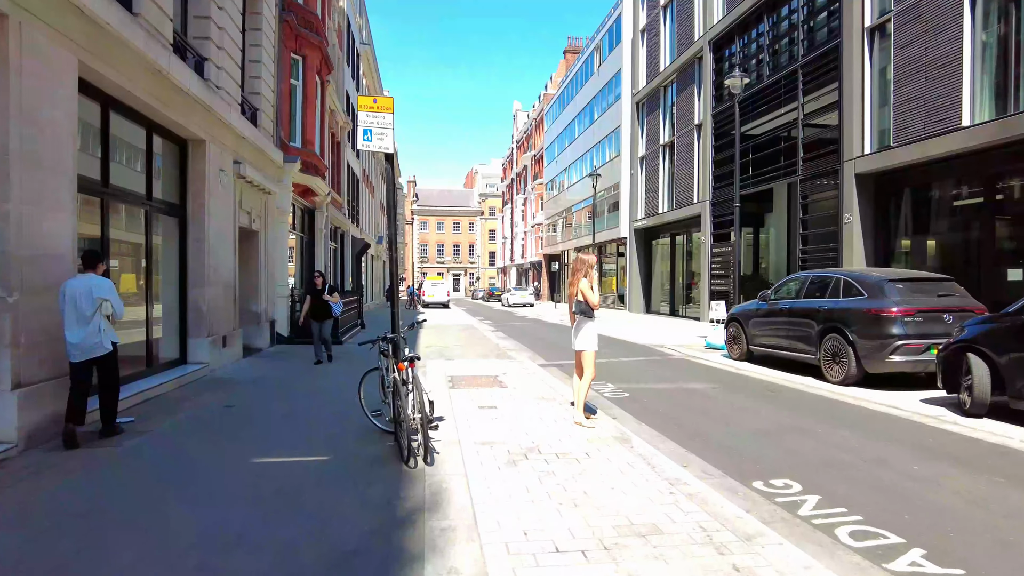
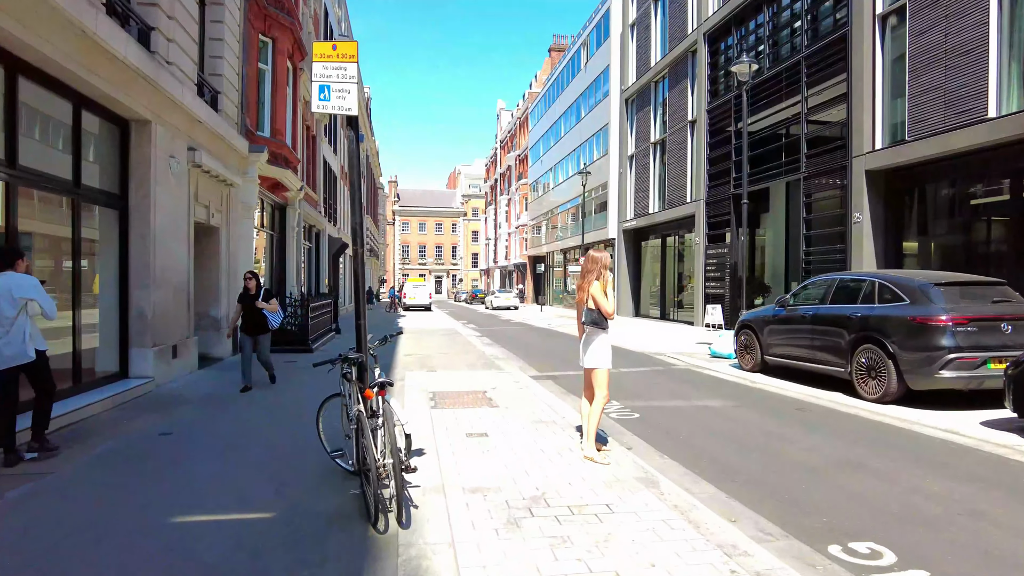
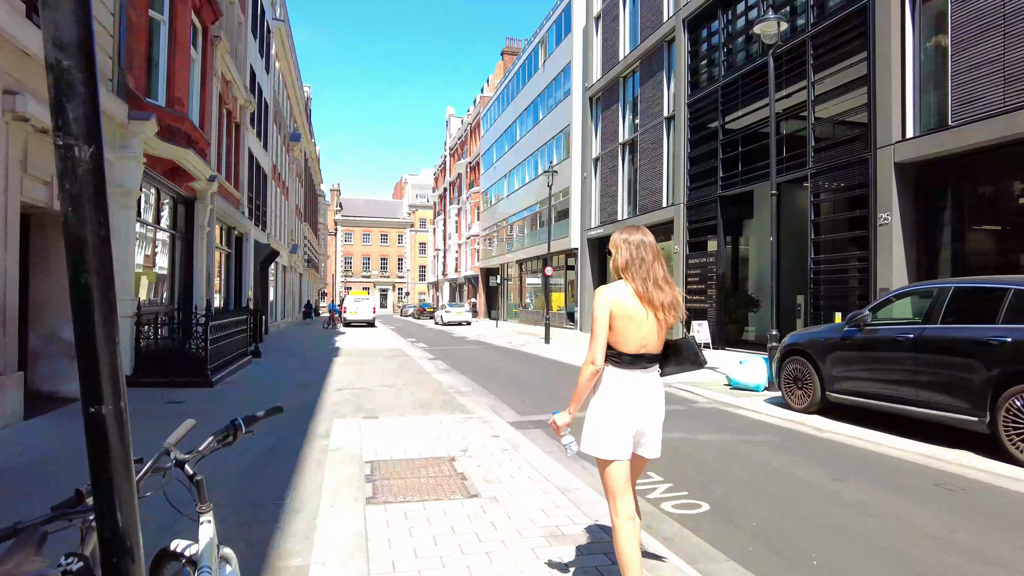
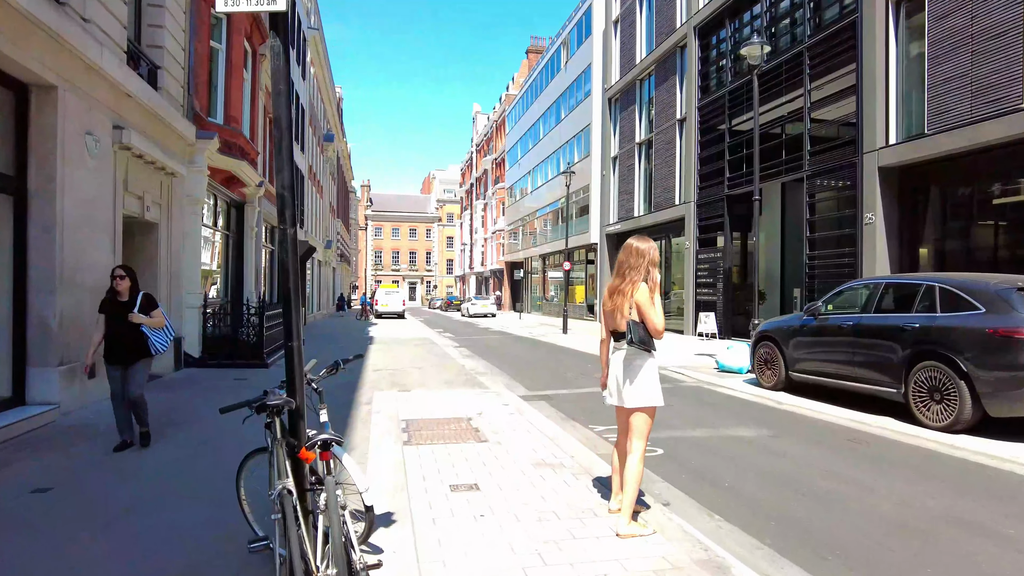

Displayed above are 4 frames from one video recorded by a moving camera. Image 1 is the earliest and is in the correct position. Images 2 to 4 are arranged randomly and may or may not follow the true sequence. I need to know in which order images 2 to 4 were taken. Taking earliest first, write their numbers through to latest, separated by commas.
2, 4, 3
